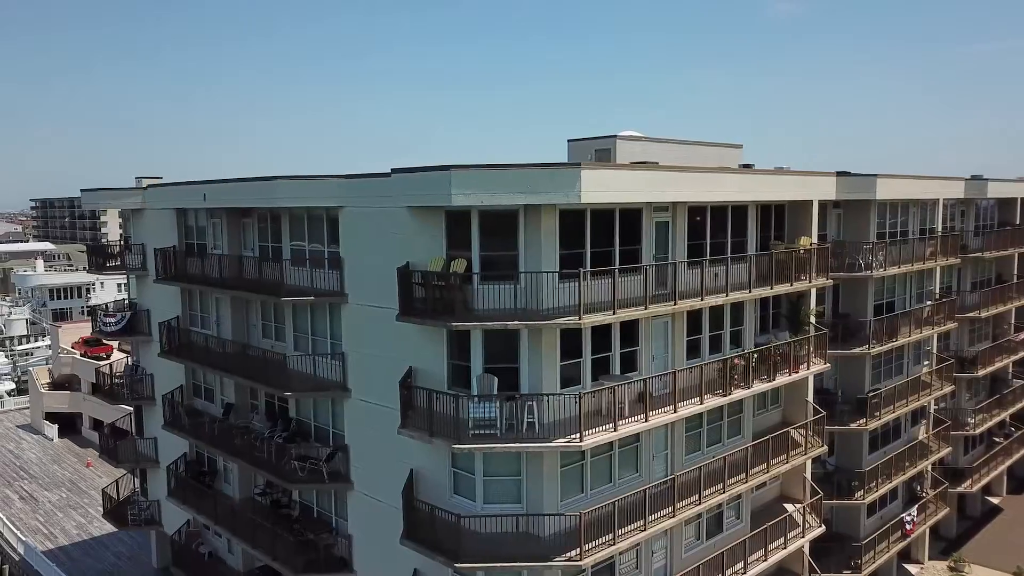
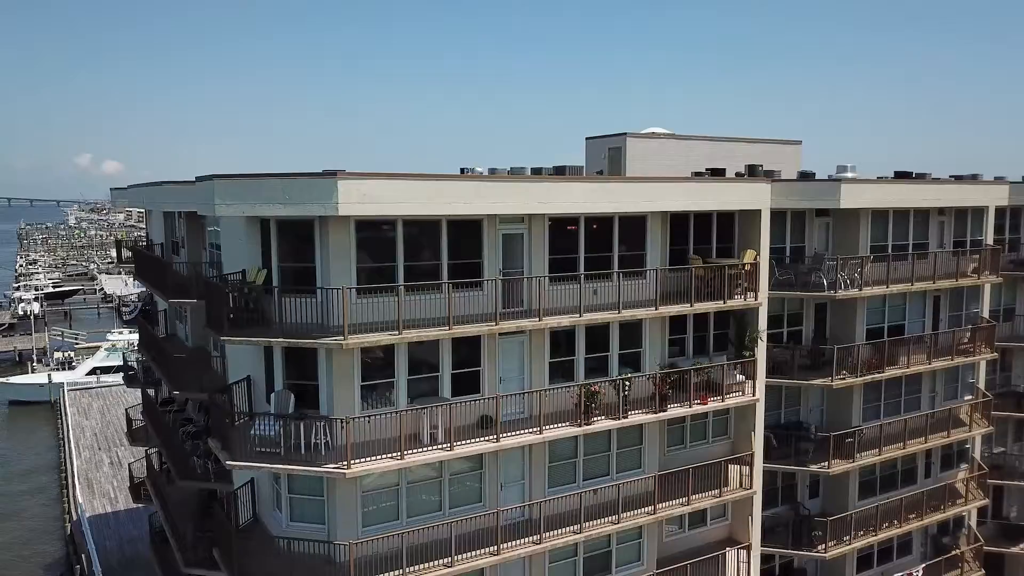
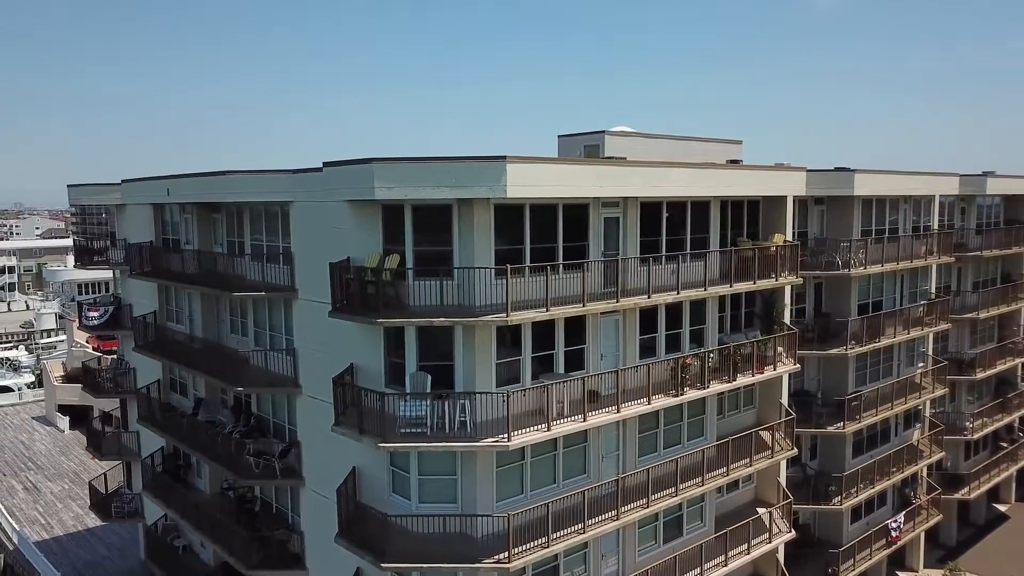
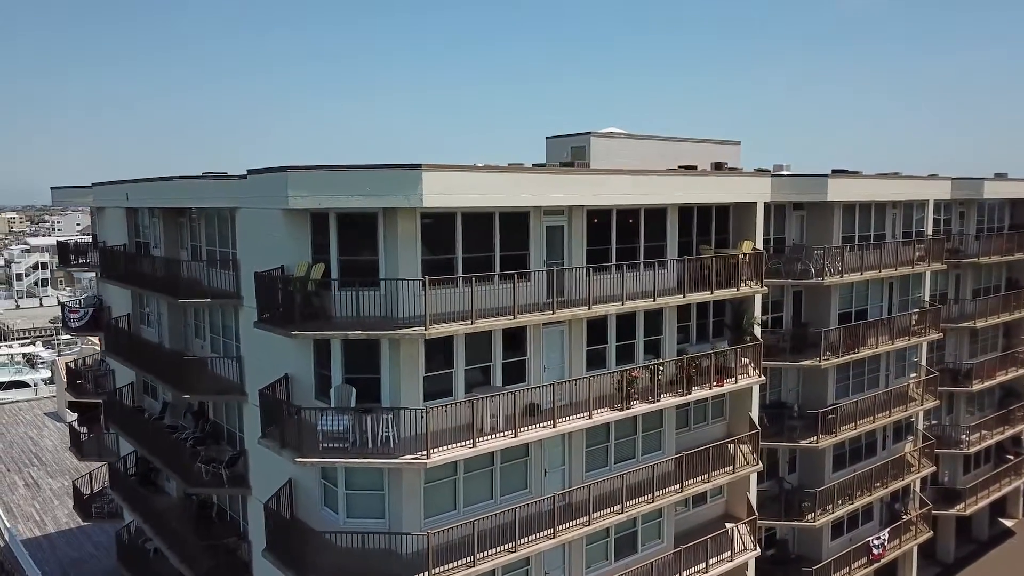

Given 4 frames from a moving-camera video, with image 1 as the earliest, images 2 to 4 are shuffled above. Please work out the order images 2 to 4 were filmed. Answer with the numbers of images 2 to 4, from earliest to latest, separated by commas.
3, 4, 2
